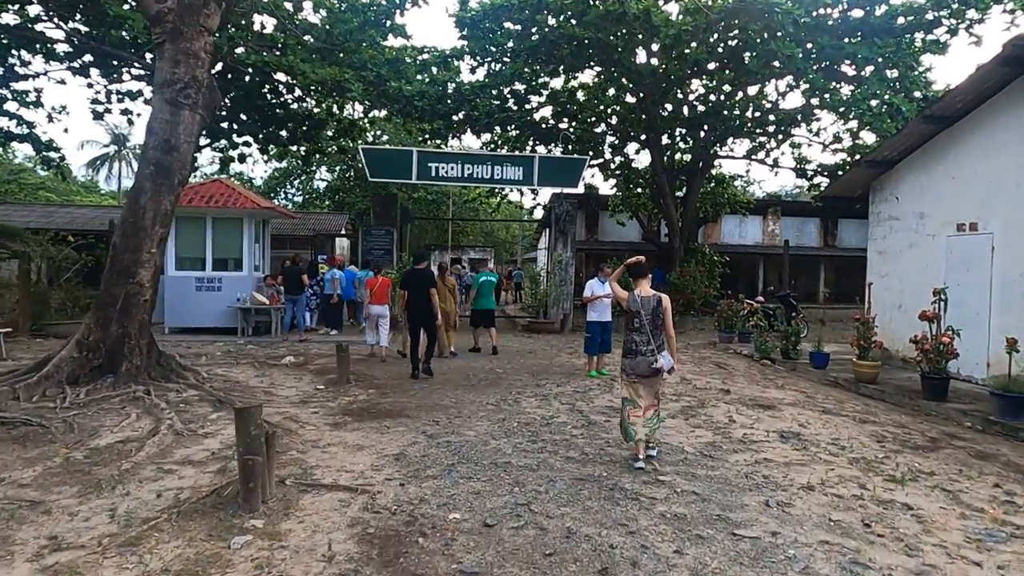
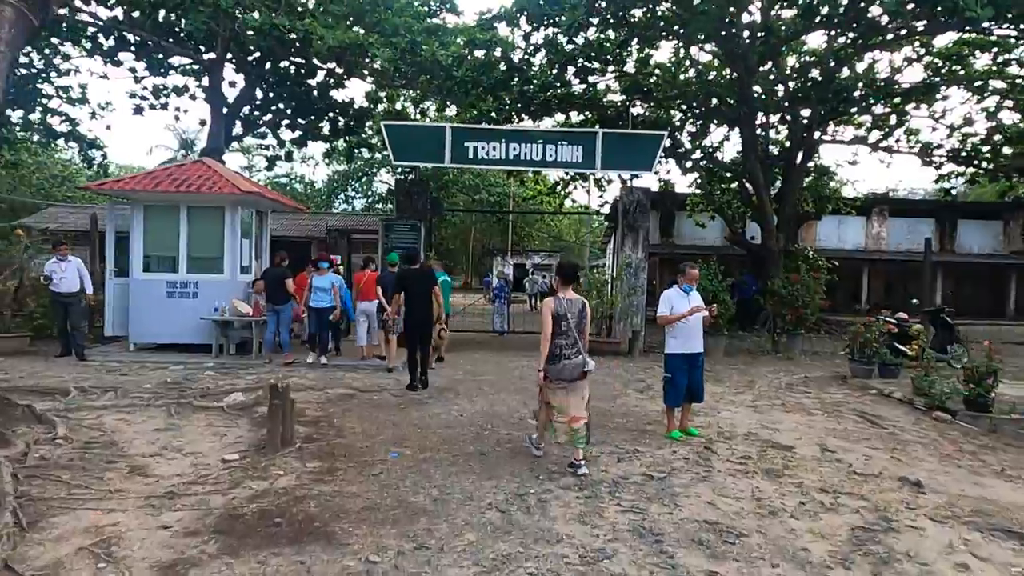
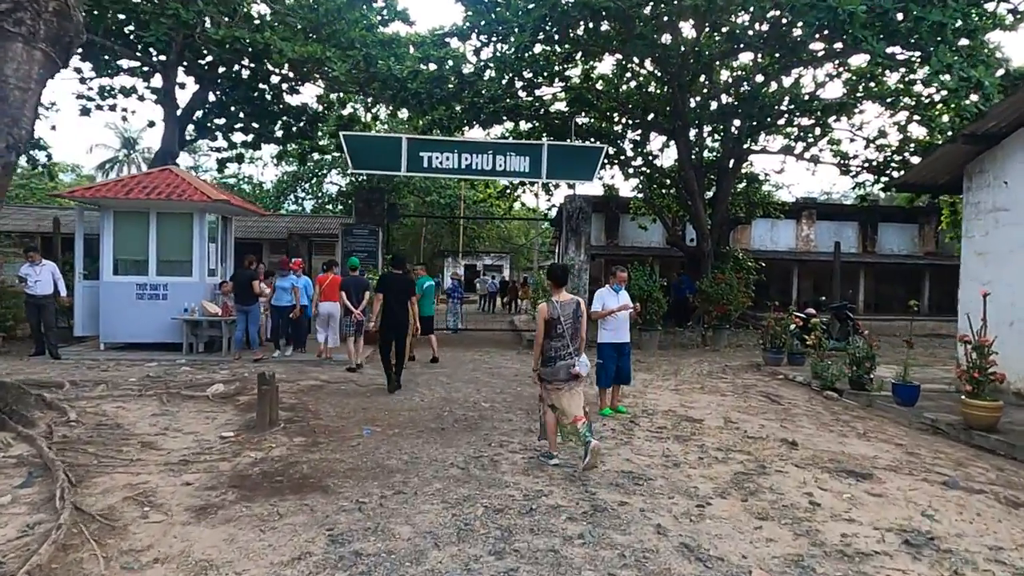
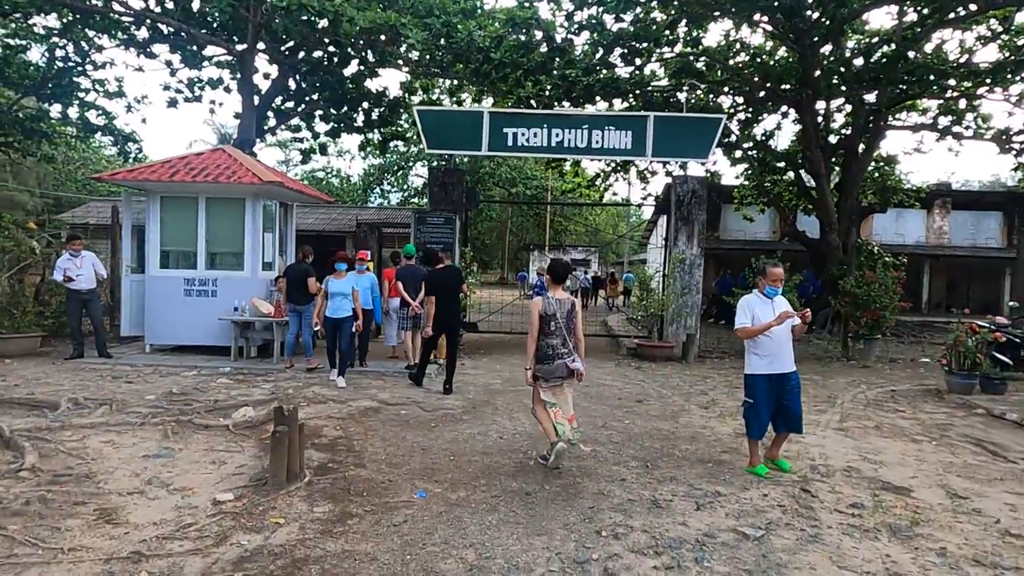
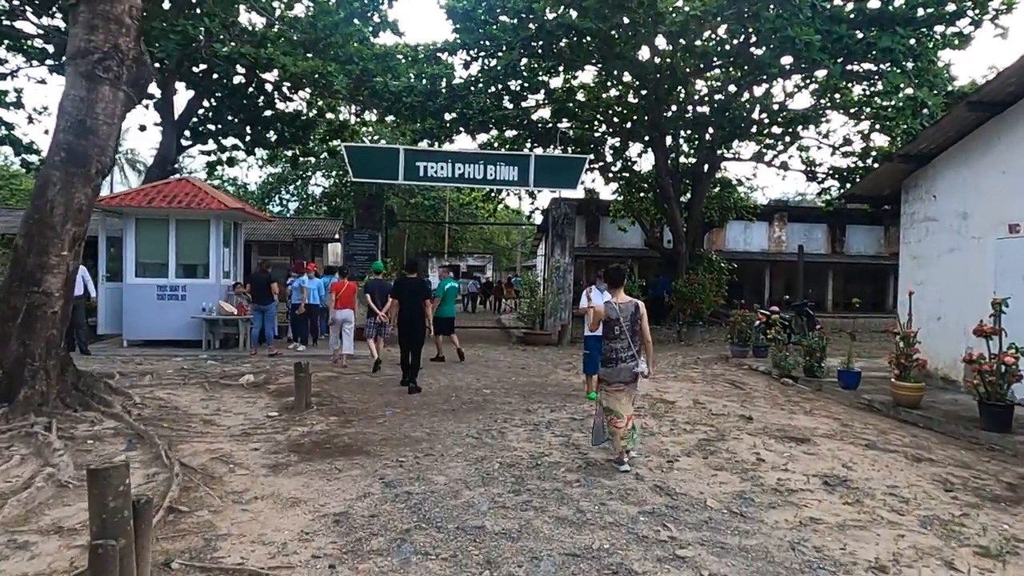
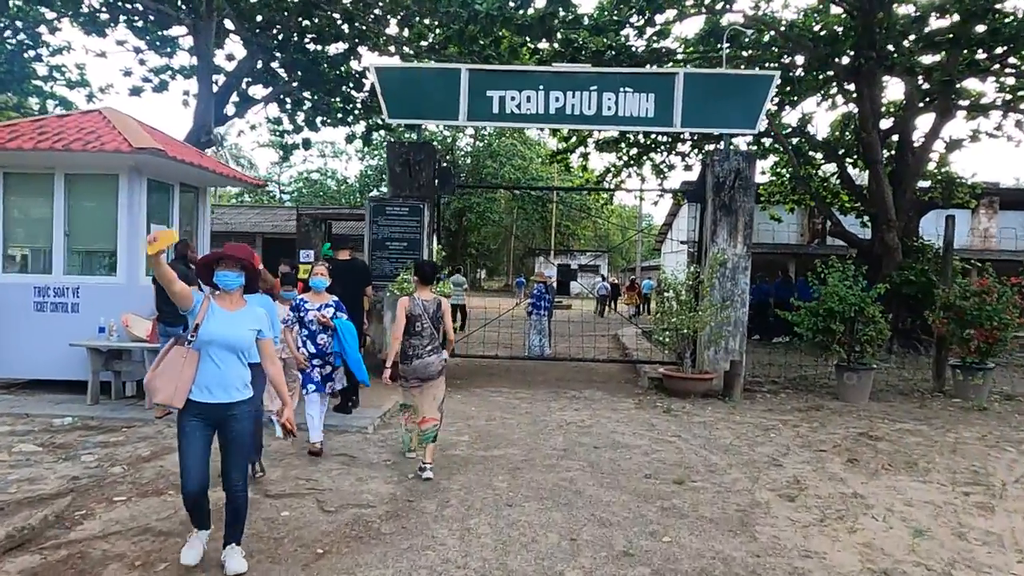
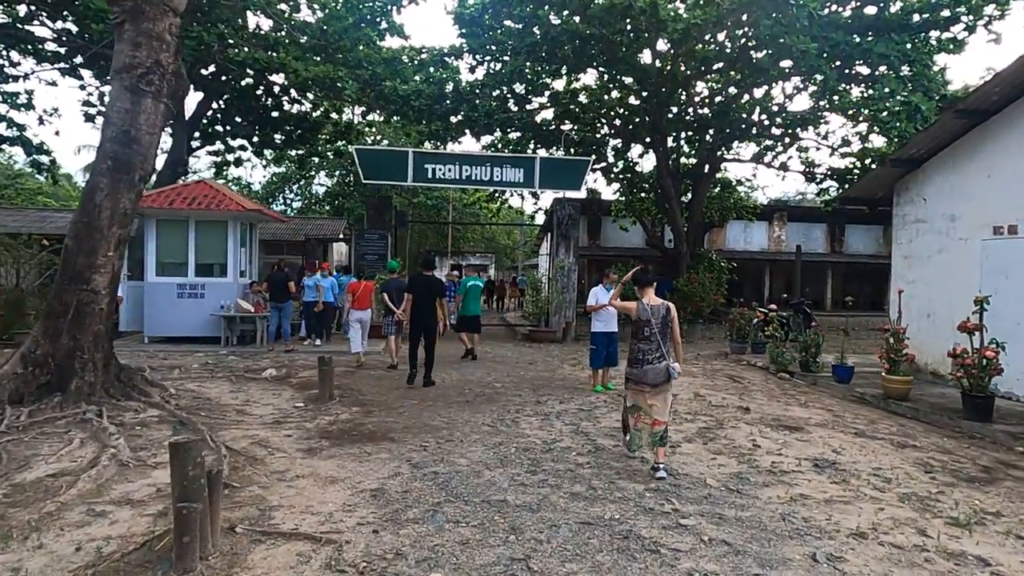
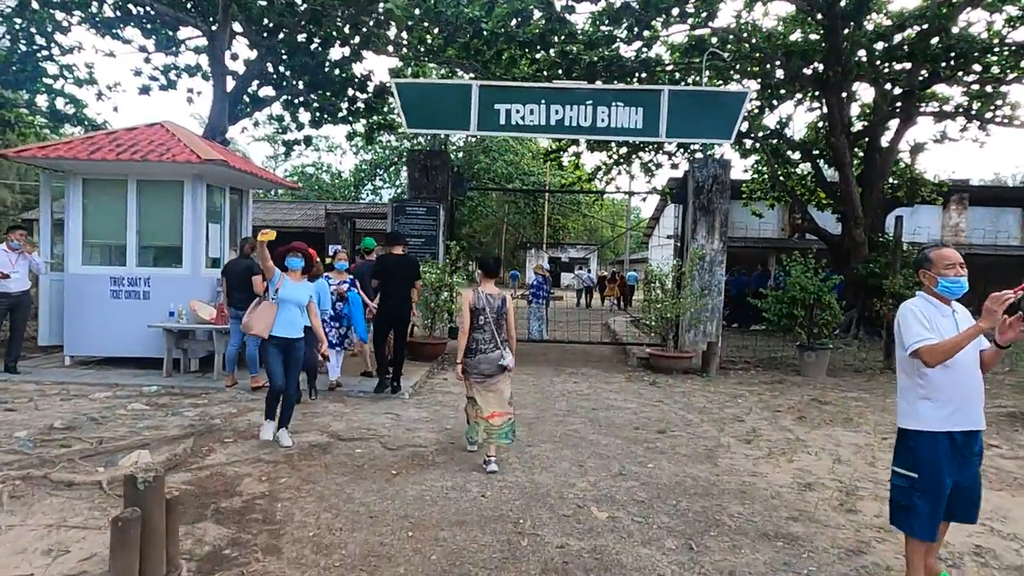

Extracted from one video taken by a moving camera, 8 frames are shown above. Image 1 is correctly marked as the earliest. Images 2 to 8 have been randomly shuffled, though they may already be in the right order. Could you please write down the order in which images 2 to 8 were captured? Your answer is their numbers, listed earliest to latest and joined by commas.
7, 5, 3, 2, 4, 8, 6
